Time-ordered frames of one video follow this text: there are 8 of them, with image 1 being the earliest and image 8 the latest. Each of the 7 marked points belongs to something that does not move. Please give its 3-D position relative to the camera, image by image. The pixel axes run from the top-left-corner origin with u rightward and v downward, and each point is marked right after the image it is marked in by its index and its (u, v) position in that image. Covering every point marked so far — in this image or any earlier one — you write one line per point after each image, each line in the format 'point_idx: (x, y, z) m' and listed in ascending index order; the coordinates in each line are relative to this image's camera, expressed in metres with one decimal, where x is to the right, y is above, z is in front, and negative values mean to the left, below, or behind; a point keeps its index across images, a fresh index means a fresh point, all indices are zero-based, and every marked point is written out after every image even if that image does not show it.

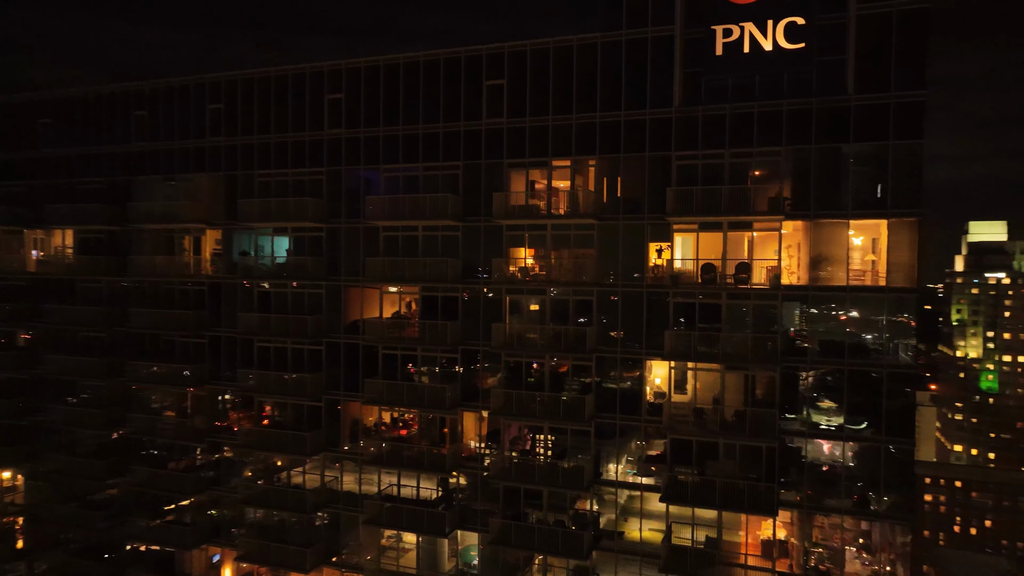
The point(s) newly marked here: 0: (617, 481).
0: (+2.7, -5.0, +18.1) m
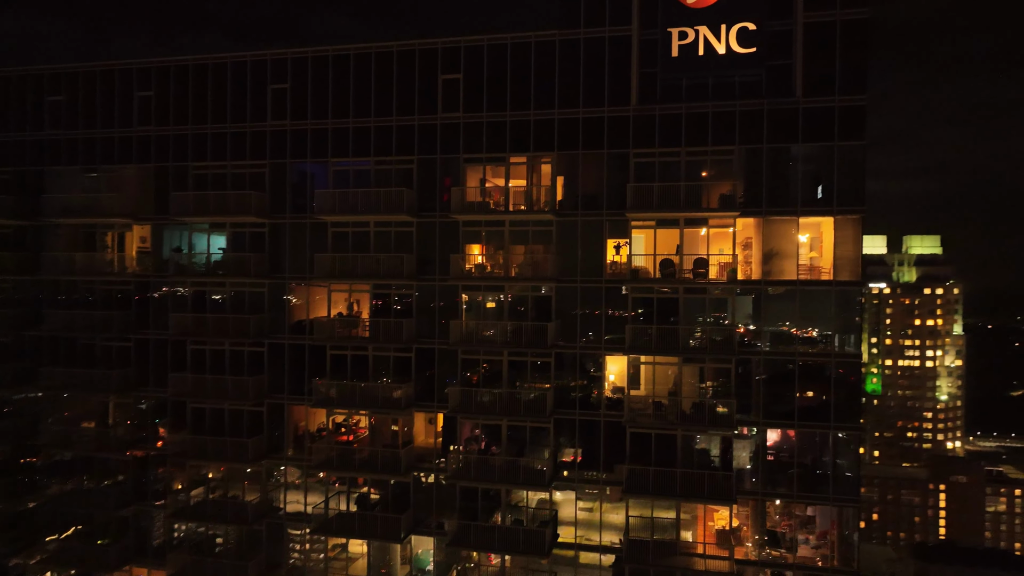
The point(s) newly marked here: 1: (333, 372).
0: (+1.7, -4.9, +18.1) m
1: (-5.0, -2.4, +19.7) m
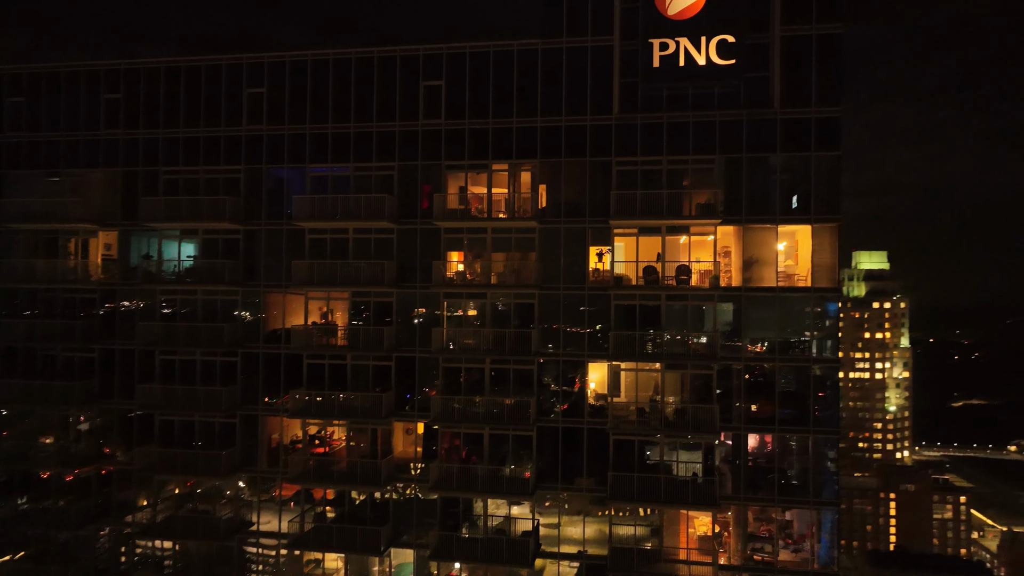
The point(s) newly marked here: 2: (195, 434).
0: (+1.3, -5.1, +18.0) m
1: (-5.5, -2.6, +19.3) m
2: (-8.9, -4.1, +19.7) m
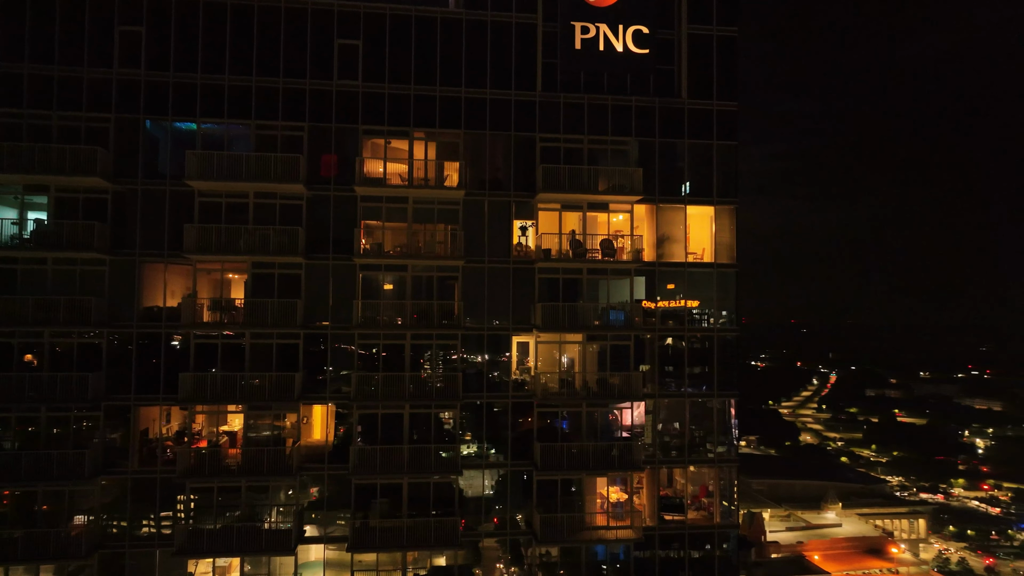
0: (-0.6, -4.4, +17.7) m
1: (-7.5, -1.8, +16.9) m
2: (-10.8, -3.3, +16.2) m
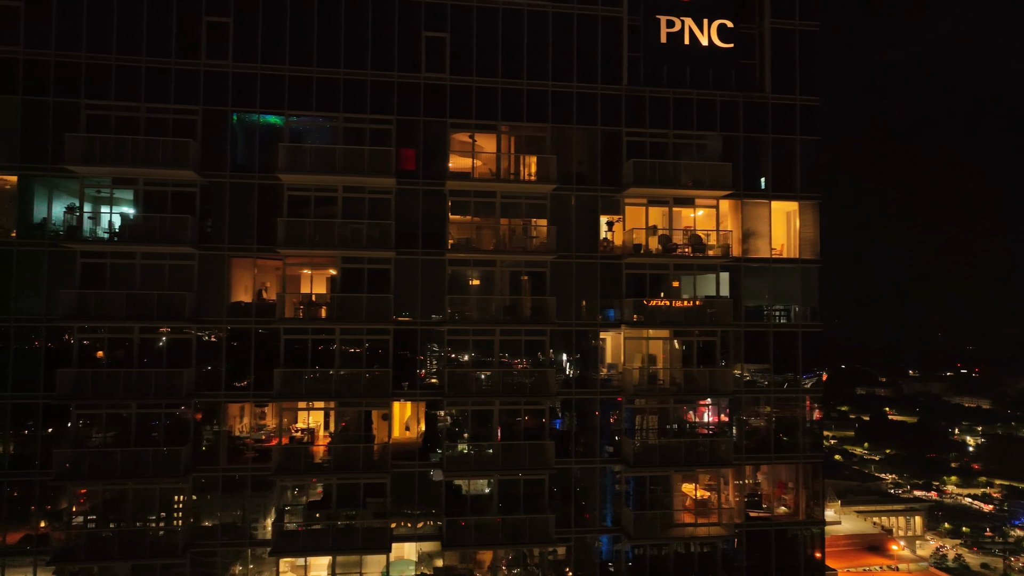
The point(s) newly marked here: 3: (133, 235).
0: (+1.5, -4.3, +17.5) m
1: (-5.3, -1.7, +16.6) m
2: (-8.6, -3.2, +15.9) m
3: (-8.7, +1.2, +16.1) m
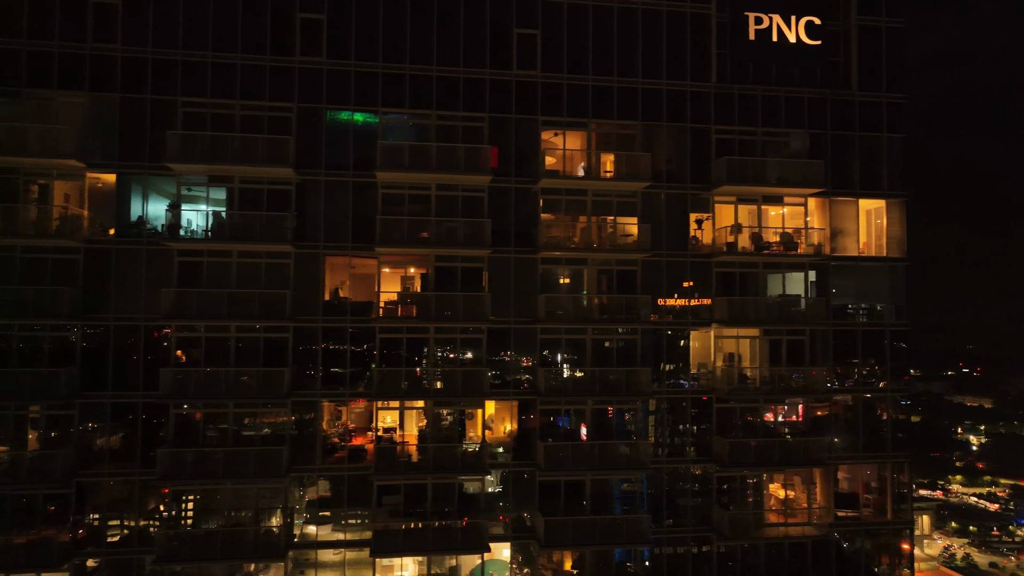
0: (+3.8, -4.2, +17.4) m
1: (-3.0, -1.7, +16.5) m
2: (-6.4, -3.2, +15.9) m
3: (-6.4, +1.2, +16.0) m
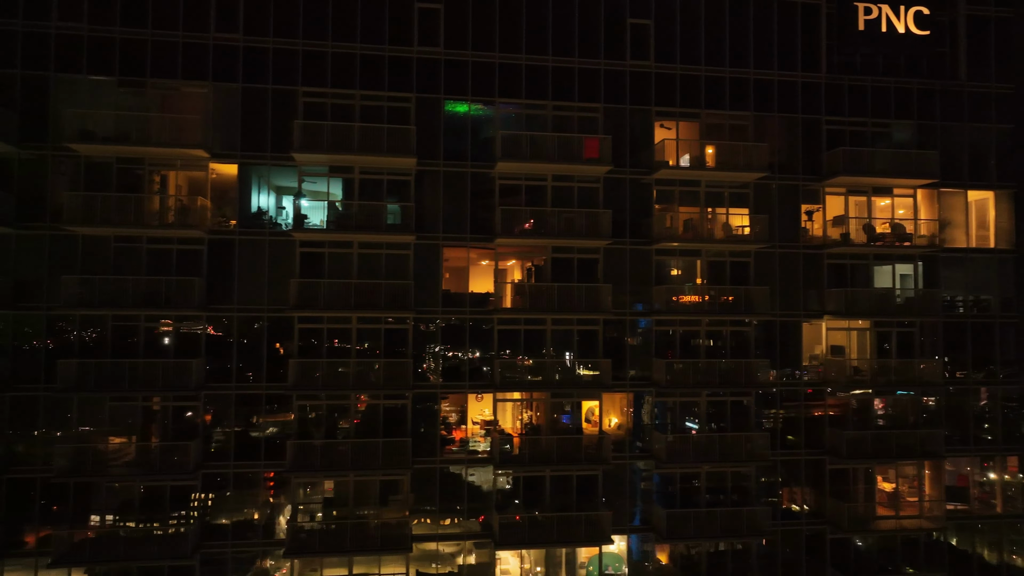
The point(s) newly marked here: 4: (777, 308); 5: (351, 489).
0: (+6.6, -4.0, +17.3) m
1: (-0.3, -1.5, +16.5) m
2: (-3.6, -3.0, +15.8) m
3: (-3.6, +1.4, +15.9) m
4: (+6.6, -0.5, +17.5) m
5: (-3.7, -4.5, +15.7) m
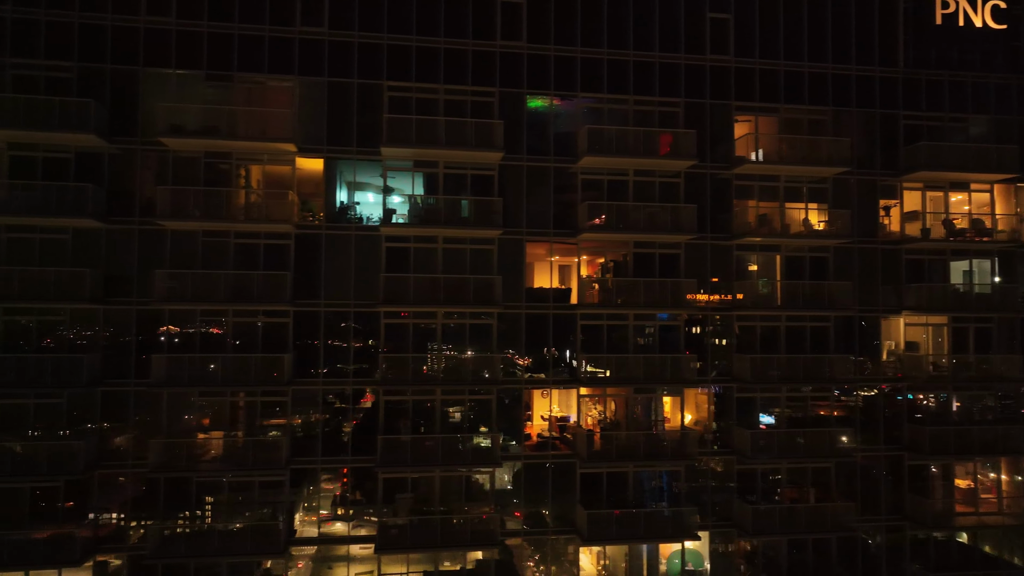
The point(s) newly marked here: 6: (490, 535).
0: (+8.5, -3.9, +17.3) m
1: (+1.7, -1.4, +16.4) m
2: (-1.7, -2.9, +15.7) m
3: (-1.7, +1.5, +15.9) m
4: (+8.5, -0.4, +17.5) m
5: (-1.7, -4.4, +15.6) m
6: (-0.6, -5.4, +15.4) m
